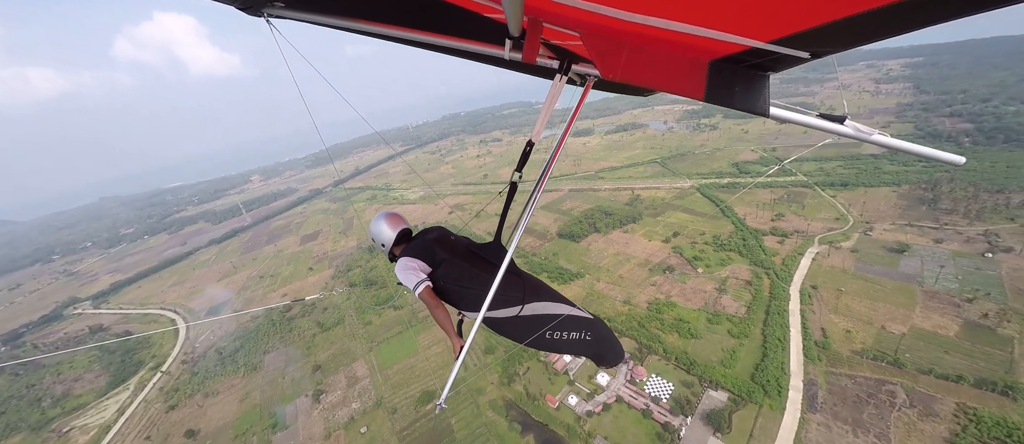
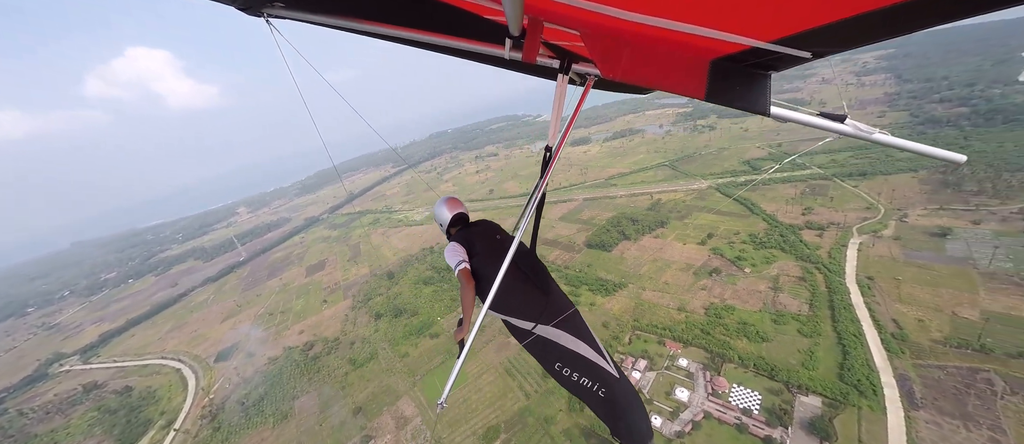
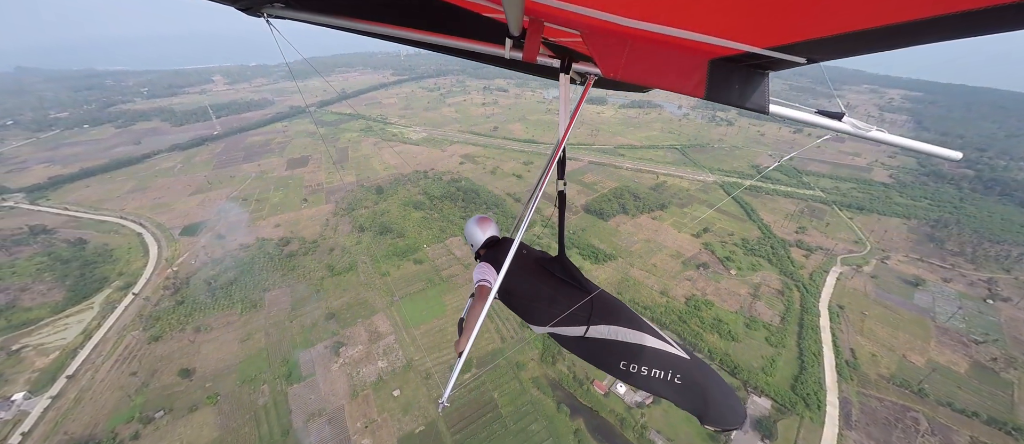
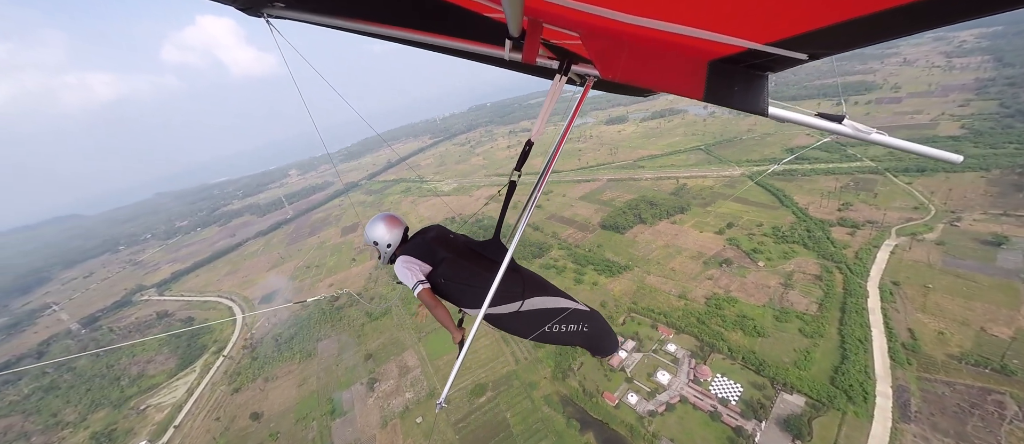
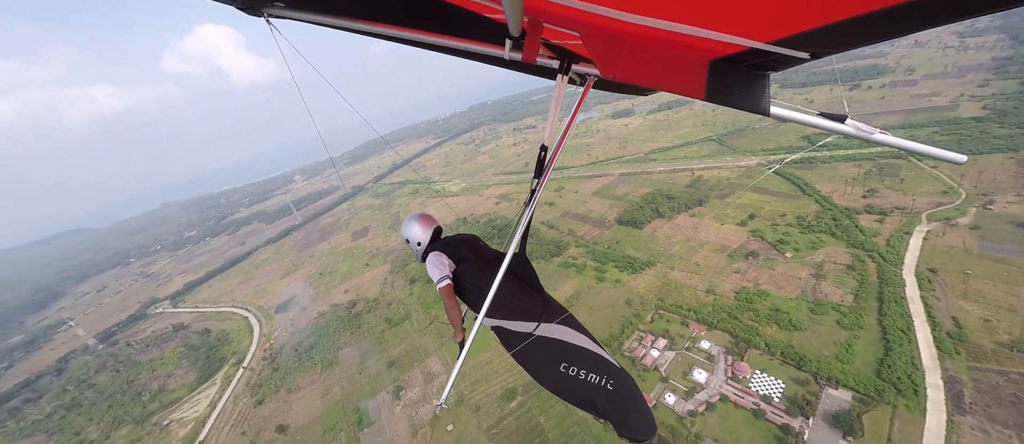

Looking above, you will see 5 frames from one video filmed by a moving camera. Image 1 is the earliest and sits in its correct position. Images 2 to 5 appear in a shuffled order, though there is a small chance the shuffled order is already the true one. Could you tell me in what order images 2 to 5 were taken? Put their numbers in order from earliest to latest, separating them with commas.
4, 5, 2, 3
